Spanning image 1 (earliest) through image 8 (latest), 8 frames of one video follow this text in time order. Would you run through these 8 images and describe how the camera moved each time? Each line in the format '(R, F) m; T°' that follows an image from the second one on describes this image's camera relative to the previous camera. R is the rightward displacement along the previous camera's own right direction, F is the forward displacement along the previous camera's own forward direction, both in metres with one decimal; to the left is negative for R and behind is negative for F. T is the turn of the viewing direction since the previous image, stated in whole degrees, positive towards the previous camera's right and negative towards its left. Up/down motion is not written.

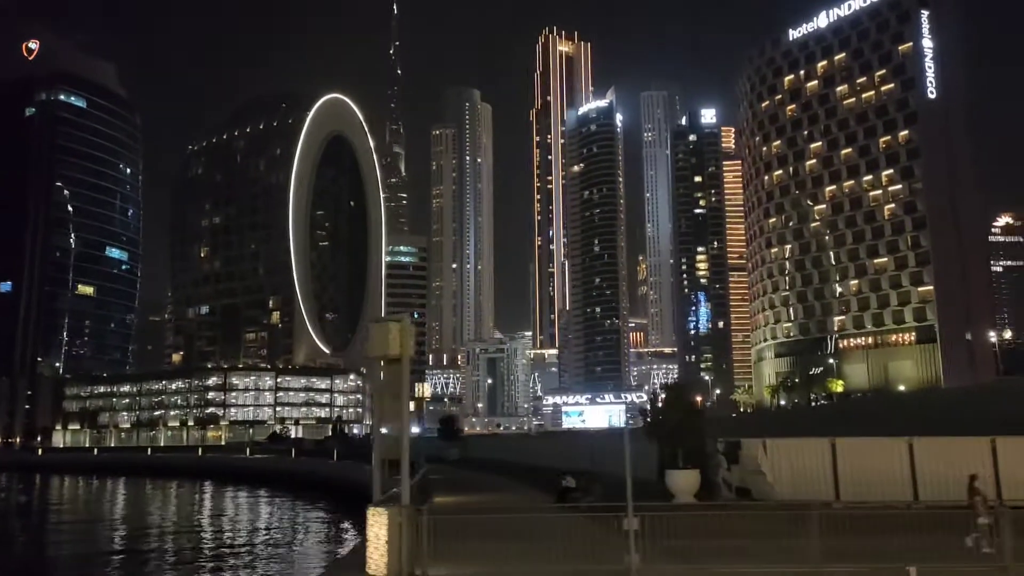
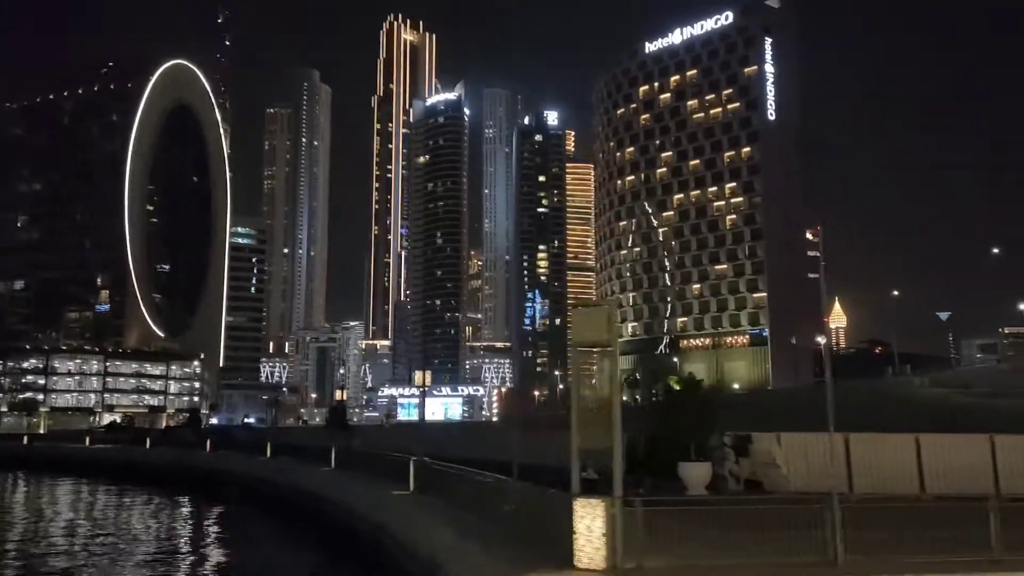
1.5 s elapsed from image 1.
(-4.1, +0.7) m; +12°
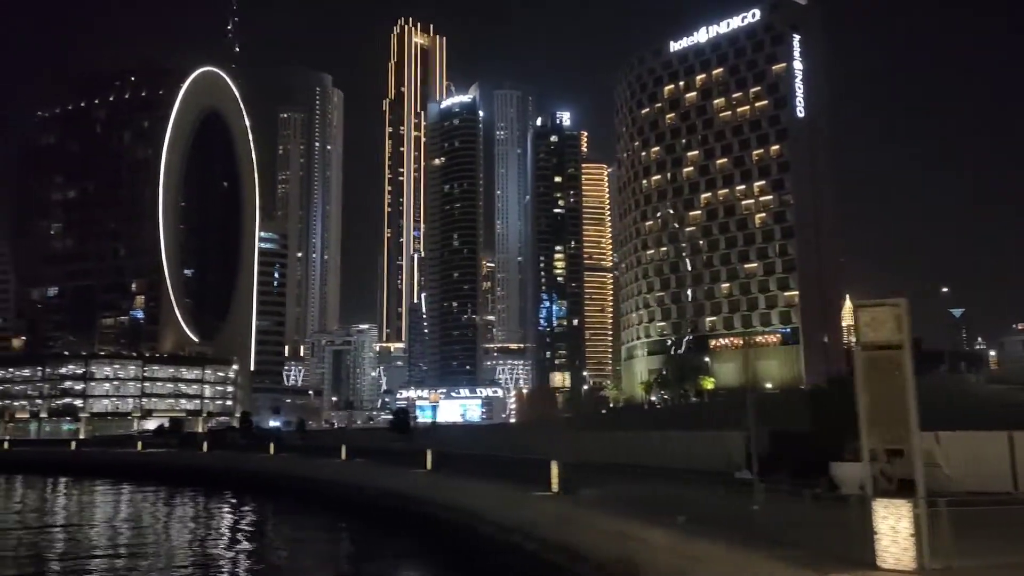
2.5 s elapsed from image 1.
(-3.1, -0.2) m; -1°
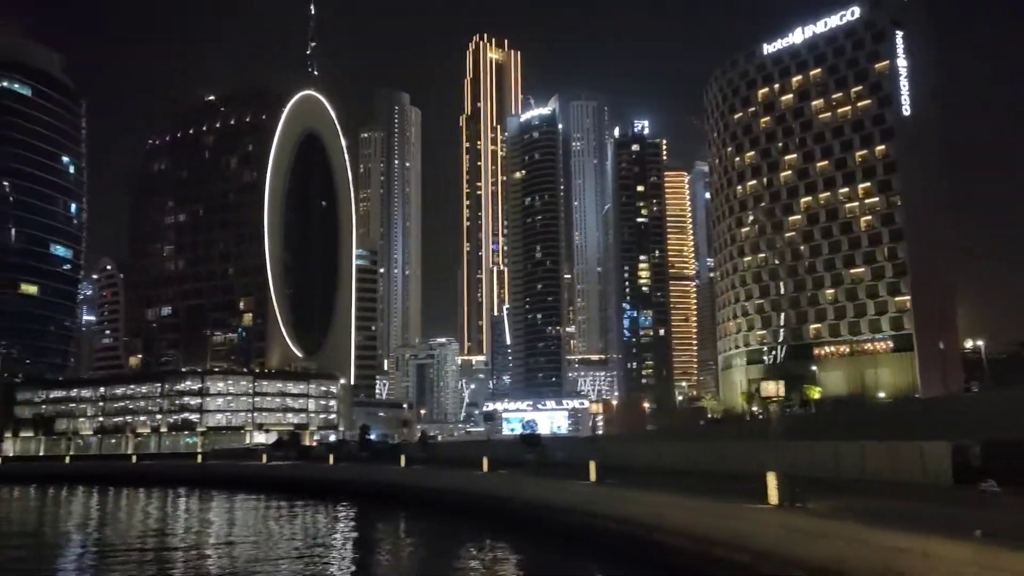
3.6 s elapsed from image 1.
(-3.1, 0.0) m; -5°
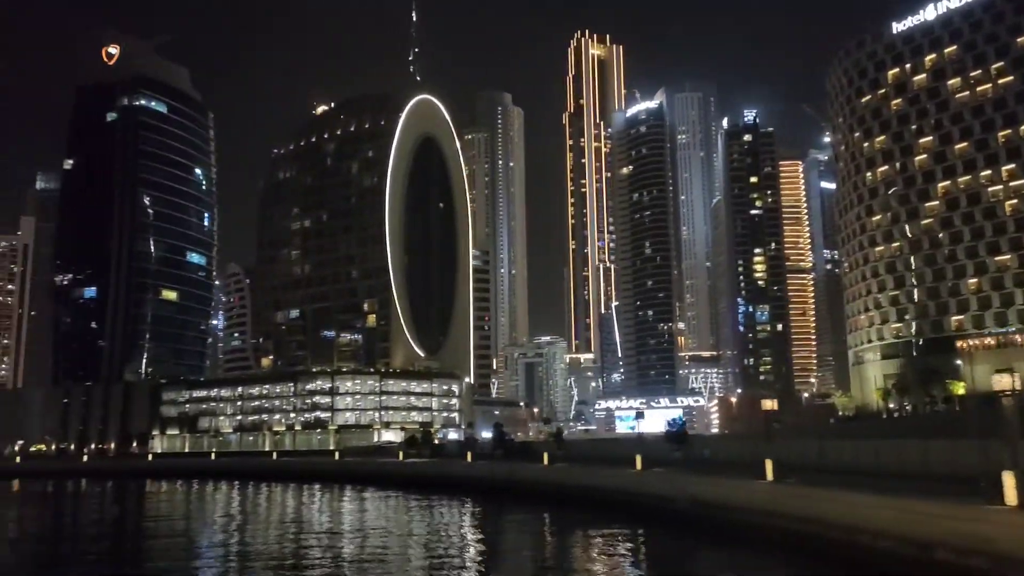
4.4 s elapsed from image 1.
(-2.3, +0.3) m; -7°
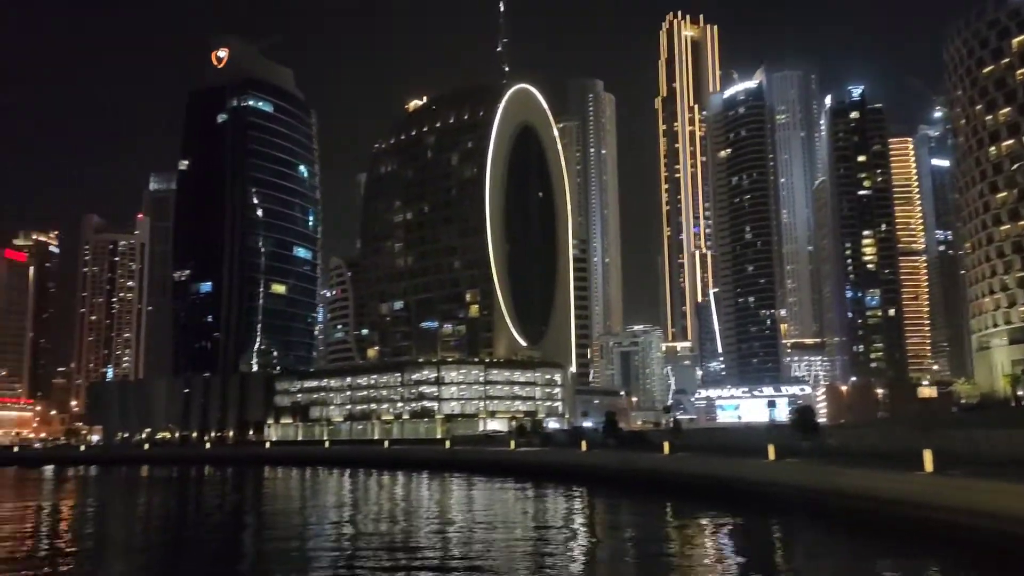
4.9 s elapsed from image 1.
(-1.5, +0.5) m; -6°
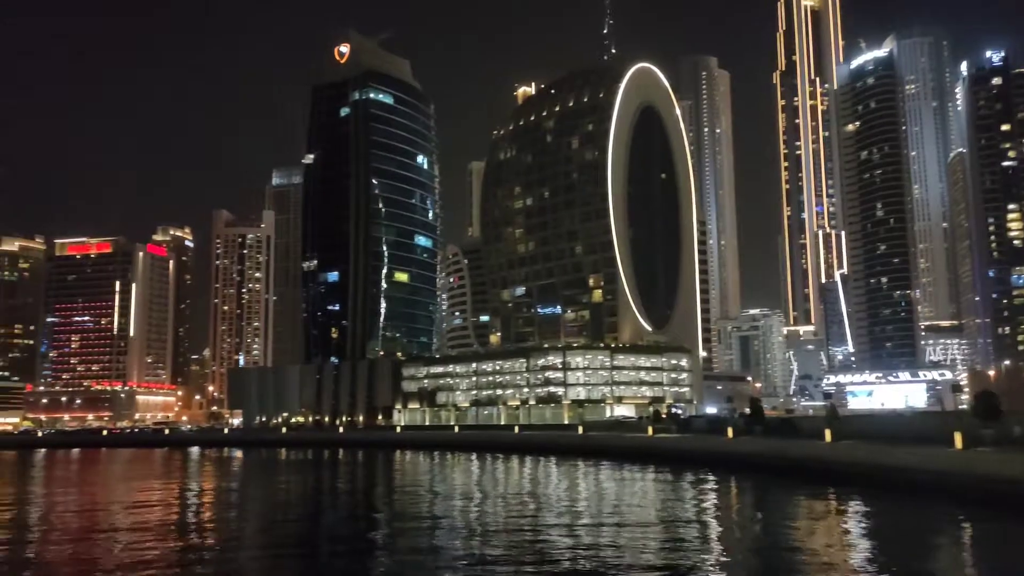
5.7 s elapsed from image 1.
(-2.1, +1.1) m; -8°
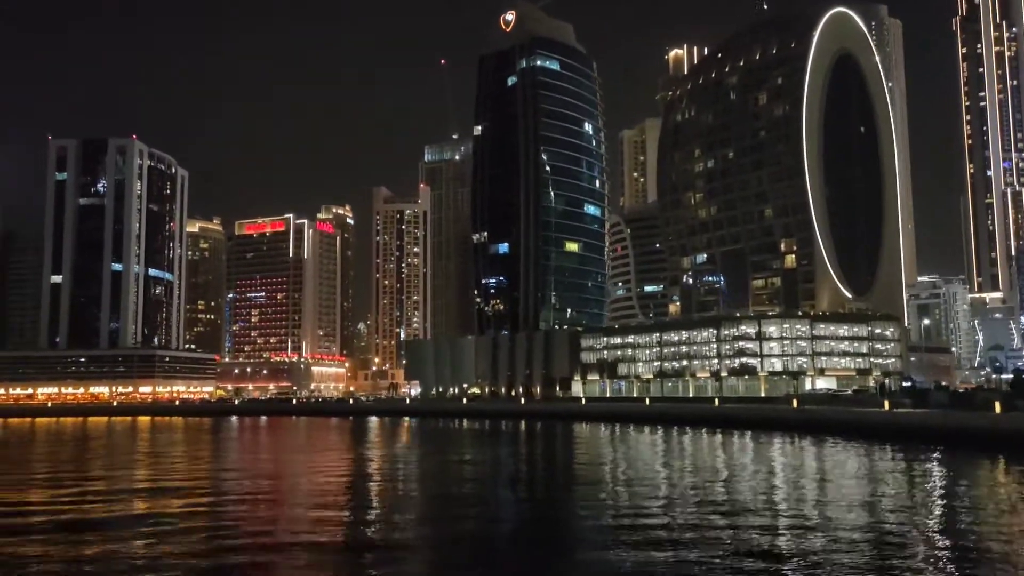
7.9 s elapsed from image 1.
(-5.8, +2.9) m; -10°
